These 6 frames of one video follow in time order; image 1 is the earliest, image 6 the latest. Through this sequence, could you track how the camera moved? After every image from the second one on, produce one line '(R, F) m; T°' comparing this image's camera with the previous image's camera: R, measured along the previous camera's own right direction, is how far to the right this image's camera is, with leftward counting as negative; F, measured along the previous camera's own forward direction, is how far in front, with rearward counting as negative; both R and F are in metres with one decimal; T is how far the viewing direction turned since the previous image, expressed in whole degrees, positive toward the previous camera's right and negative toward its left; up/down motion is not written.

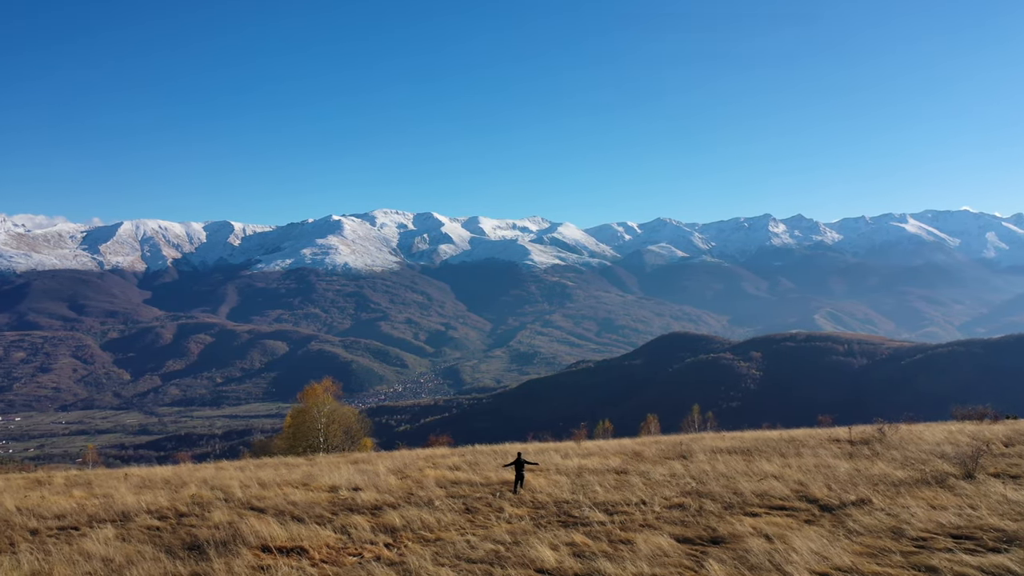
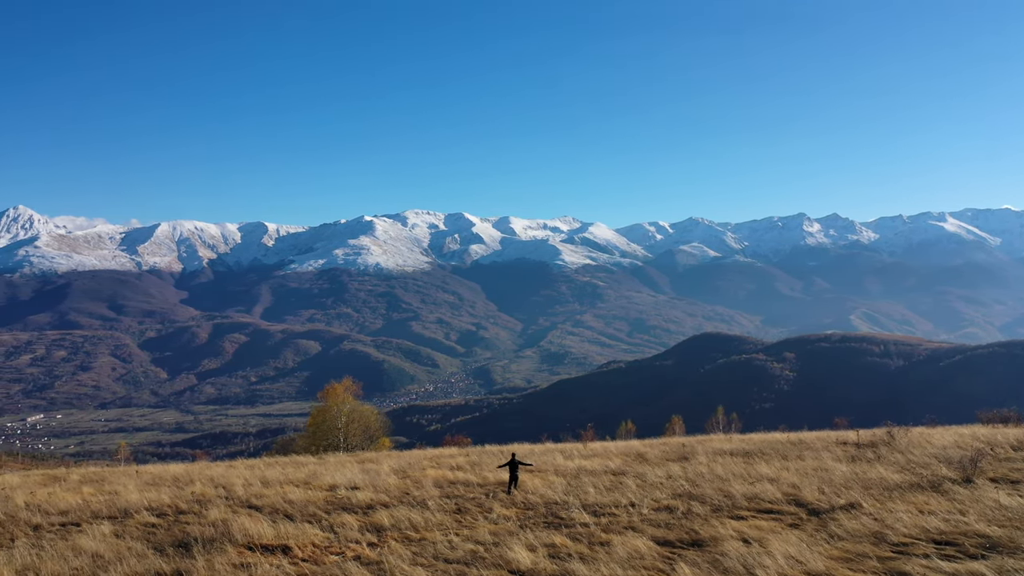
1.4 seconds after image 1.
(+1.3, 0.0) m; -1°
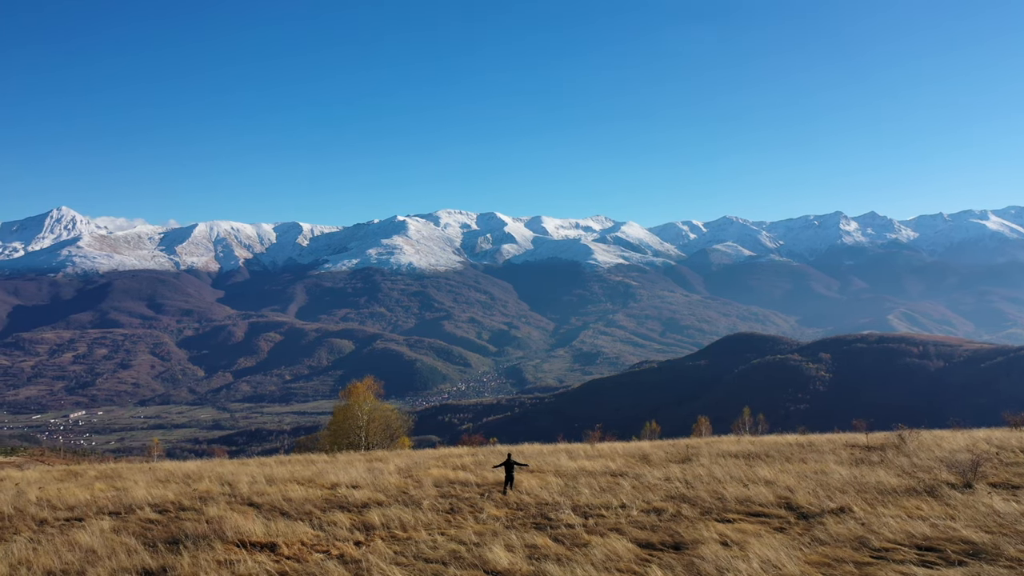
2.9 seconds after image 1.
(+1.3, 0.0) m; -1°
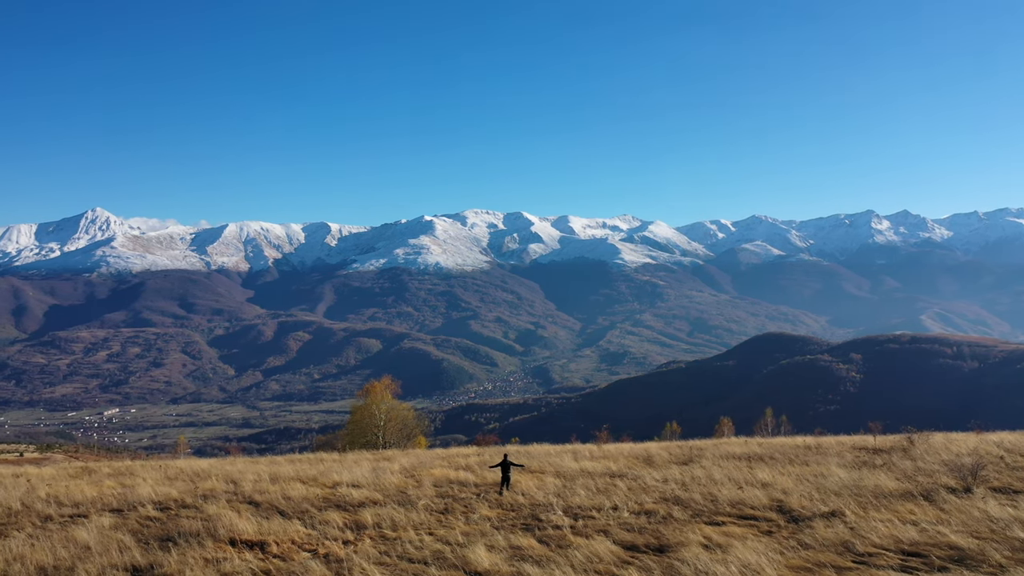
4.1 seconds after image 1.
(+1.1, 0.0) m; -1°
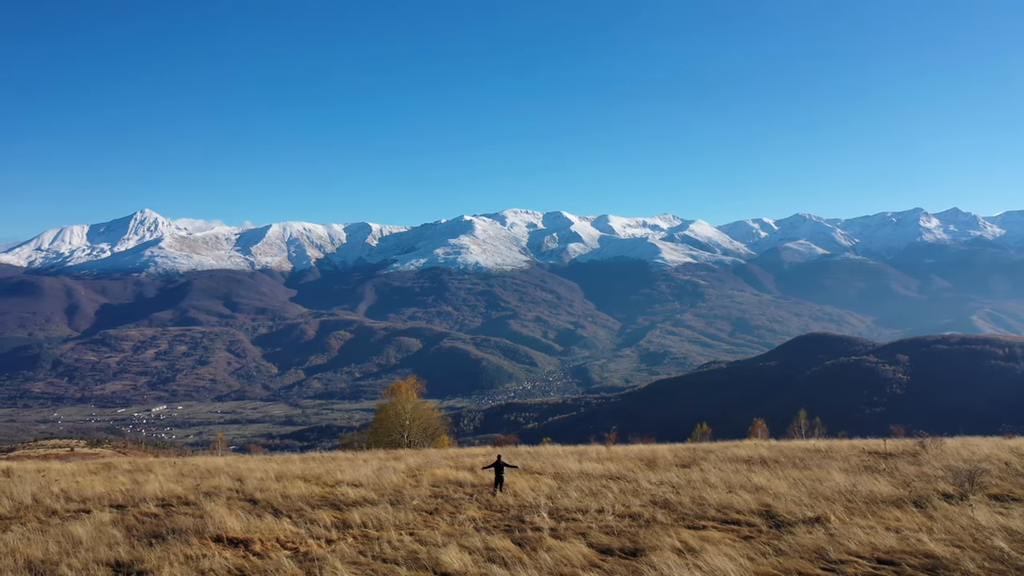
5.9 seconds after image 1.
(+1.6, 0.0) m; -2°
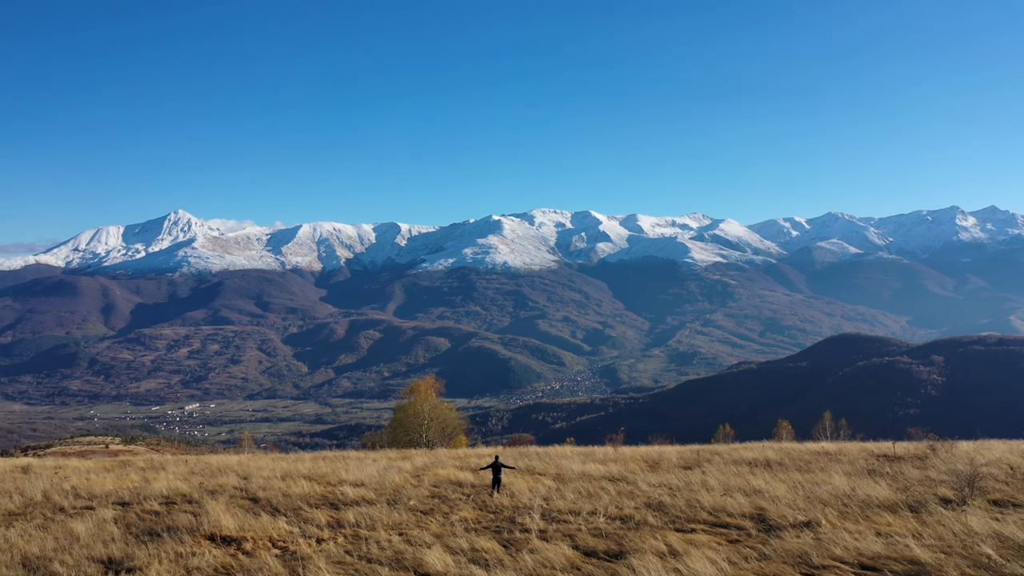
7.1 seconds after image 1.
(+1.1, -0.1) m; -1°
